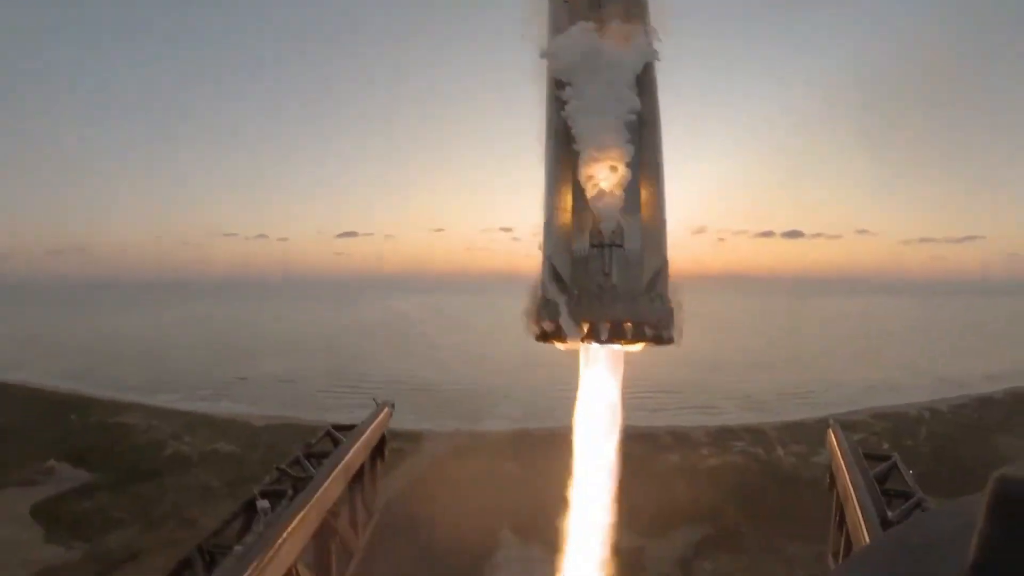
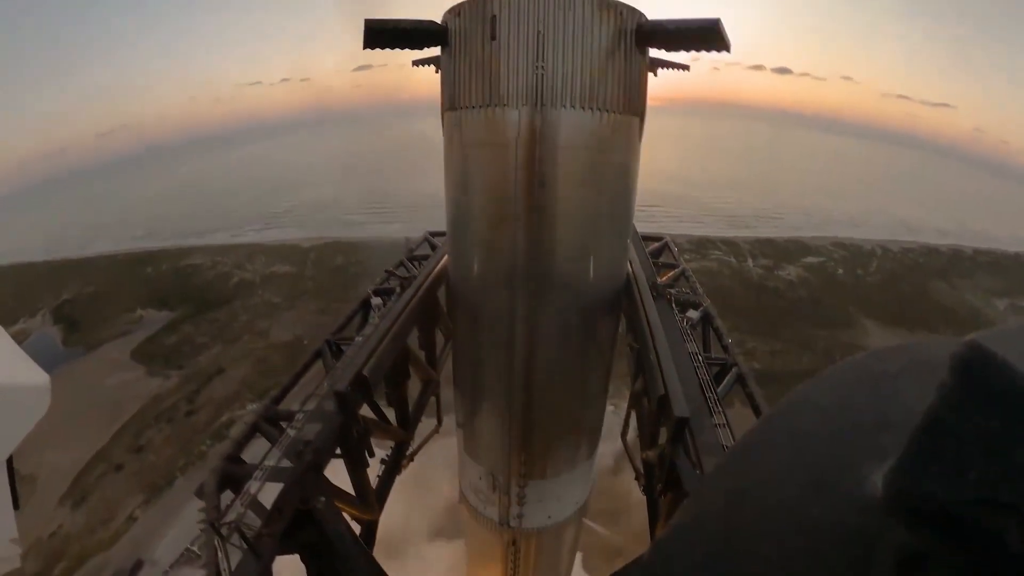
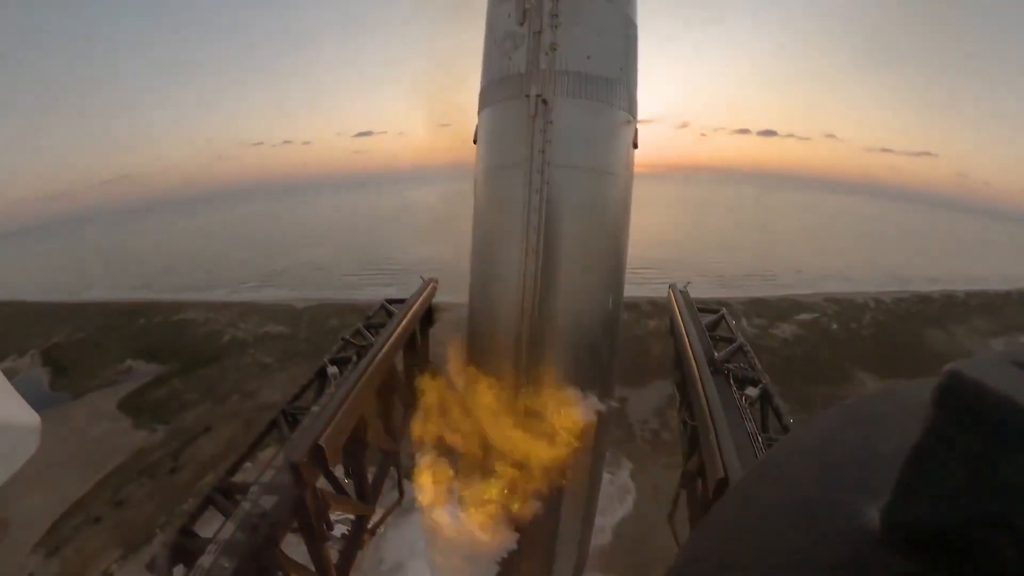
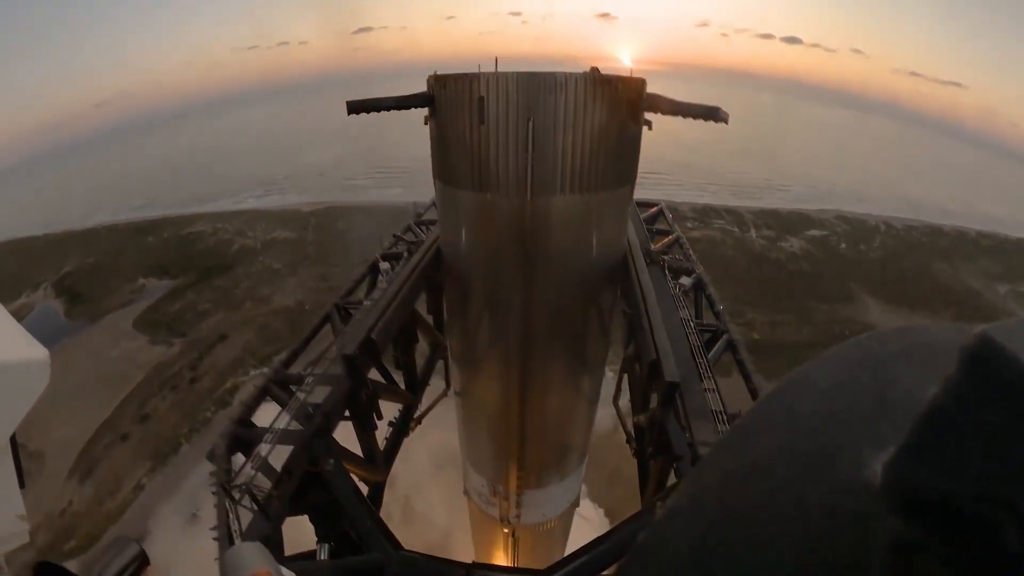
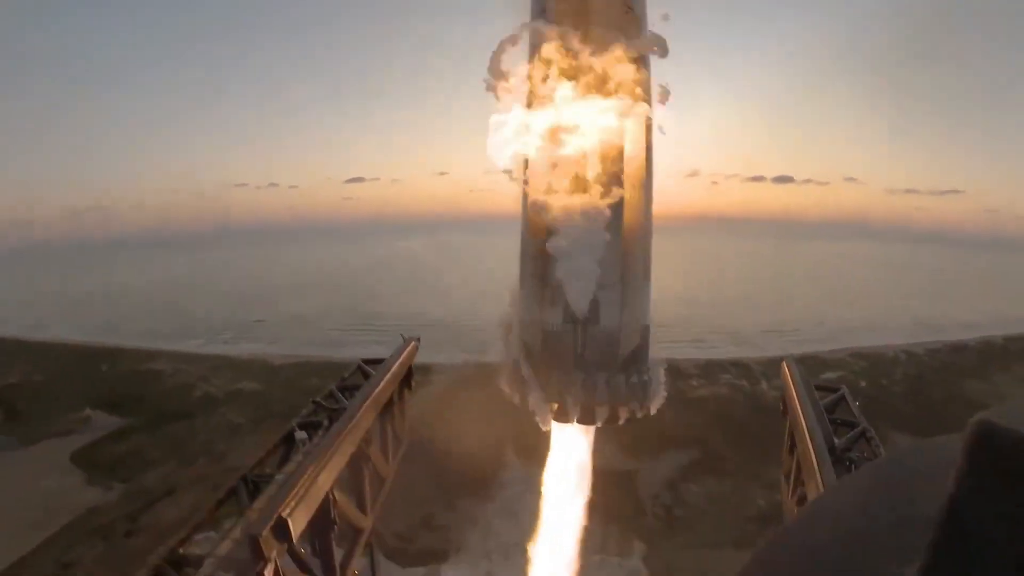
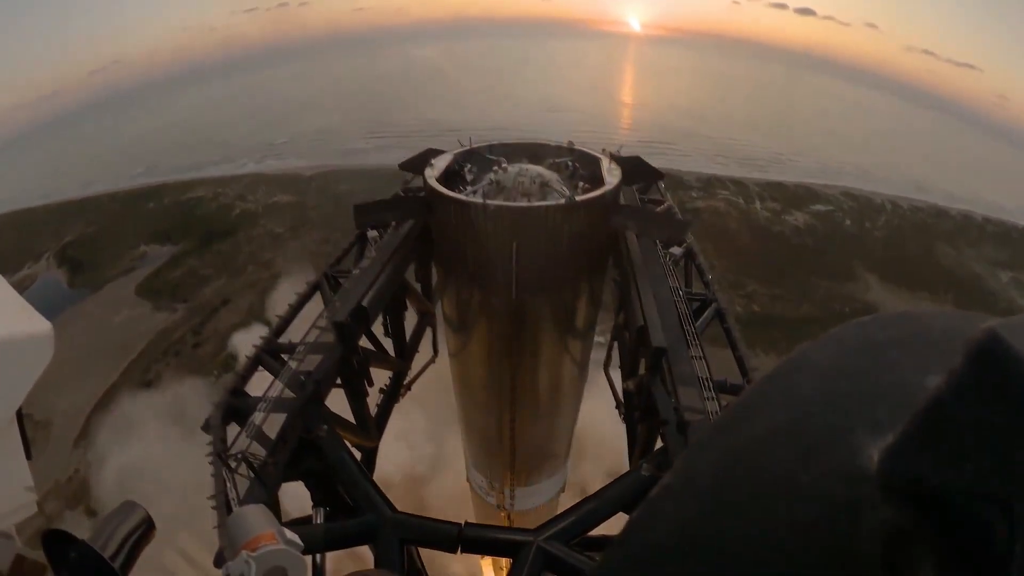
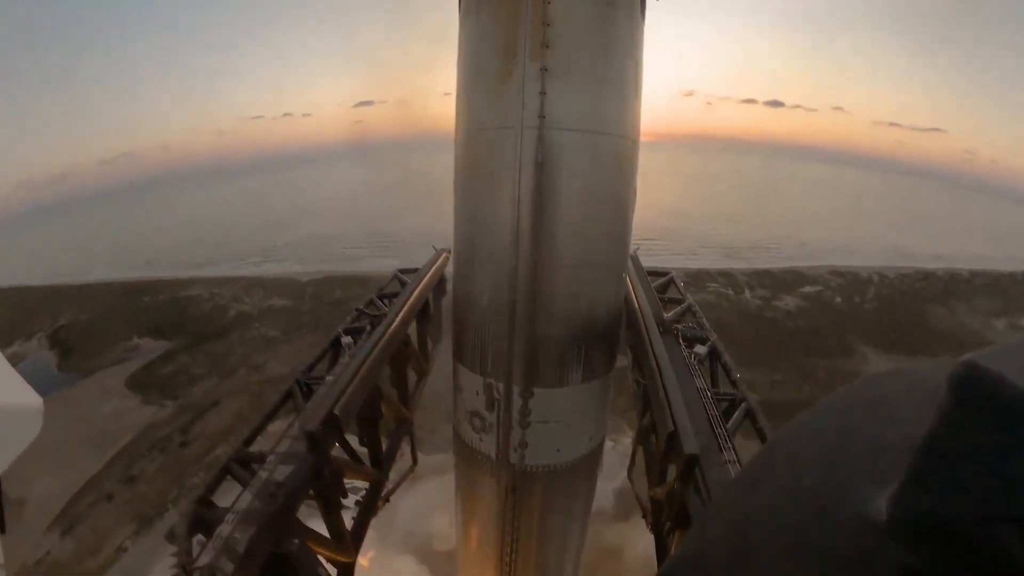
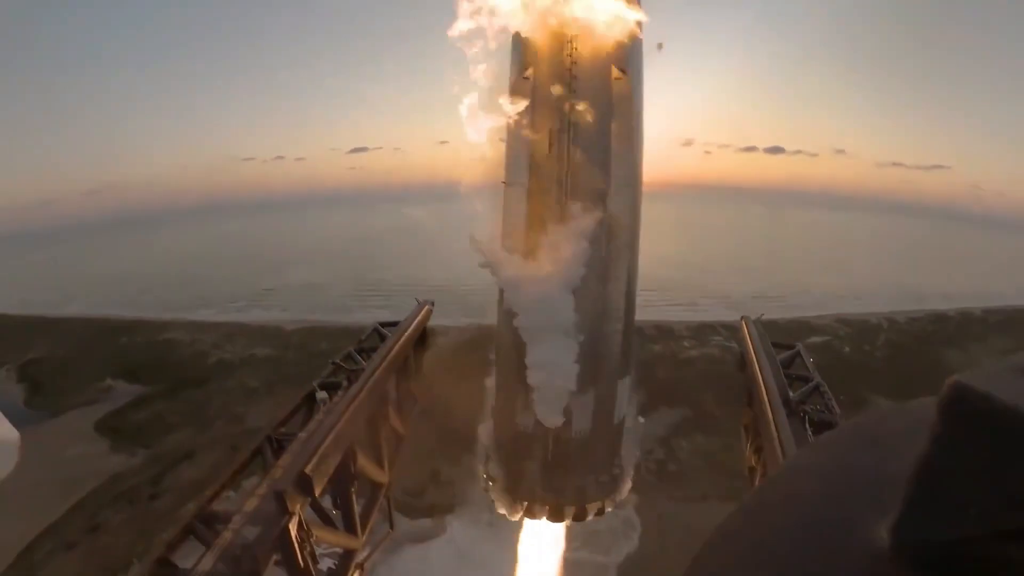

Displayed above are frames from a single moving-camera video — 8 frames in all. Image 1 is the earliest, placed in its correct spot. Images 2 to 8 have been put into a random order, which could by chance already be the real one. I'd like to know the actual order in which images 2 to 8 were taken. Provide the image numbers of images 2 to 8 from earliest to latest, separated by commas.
5, 8, 3, 7, 2, 4, 6
